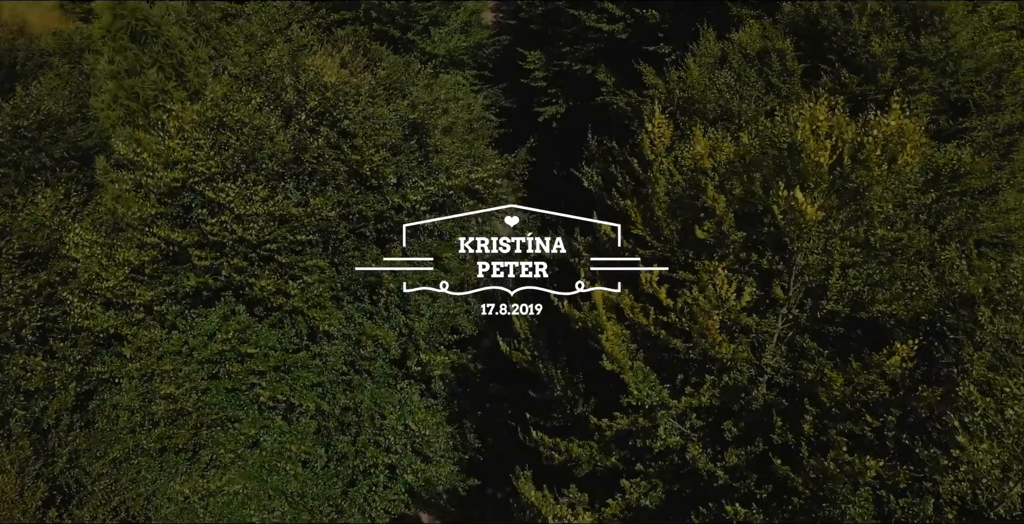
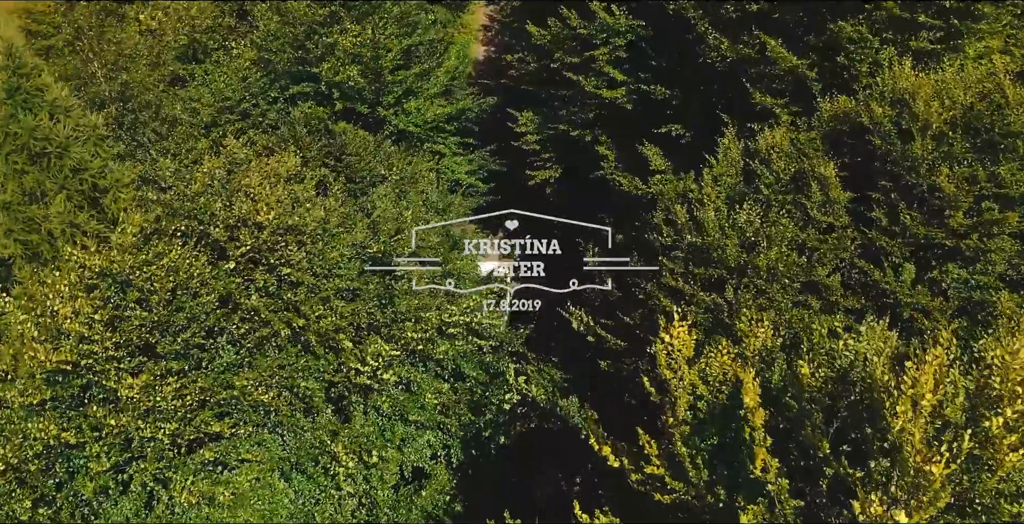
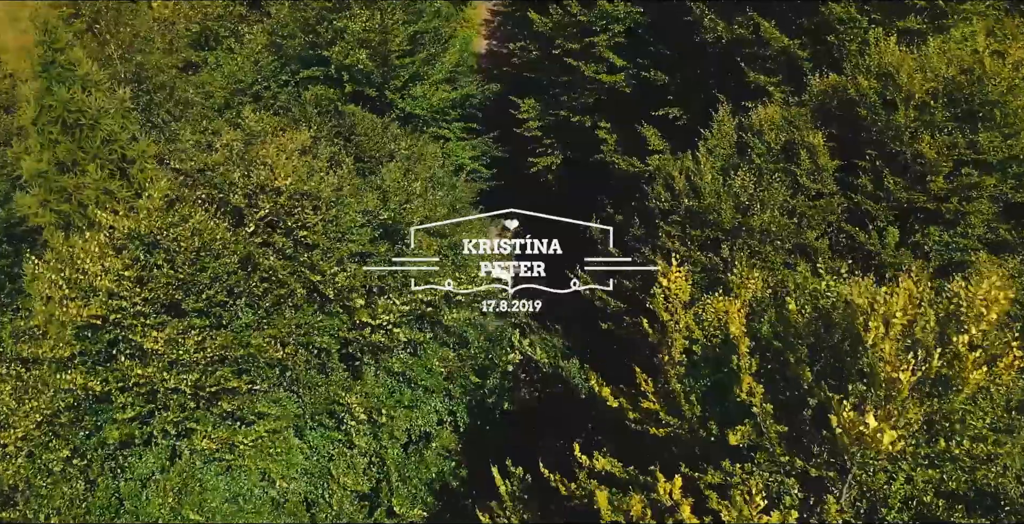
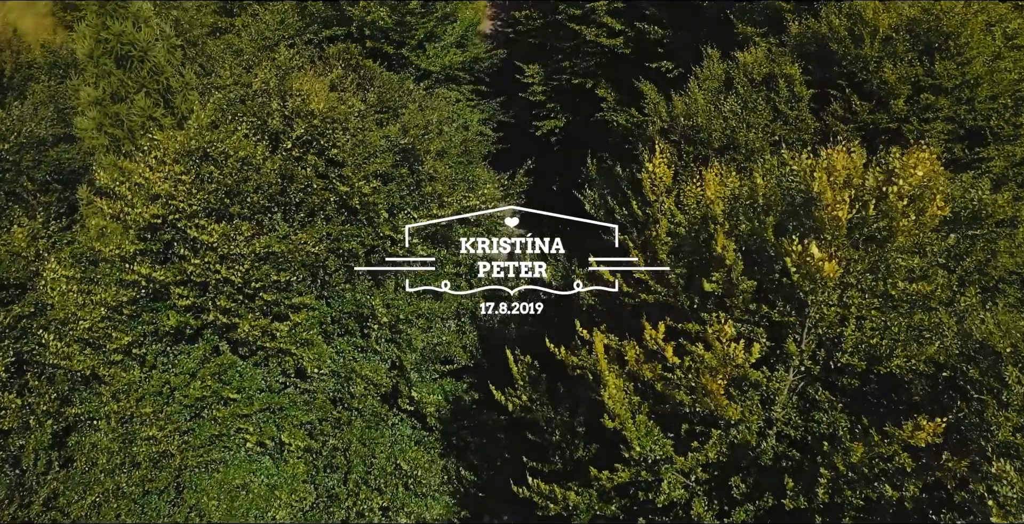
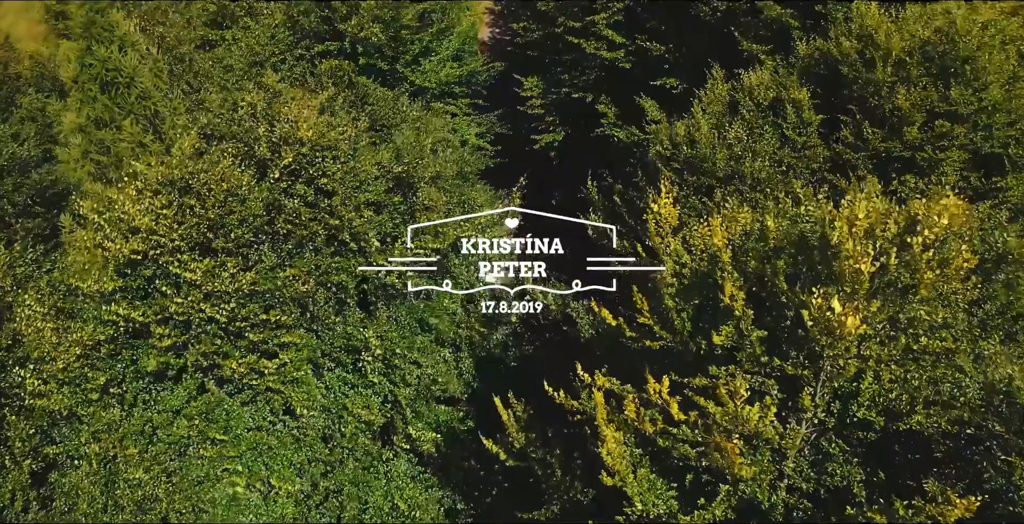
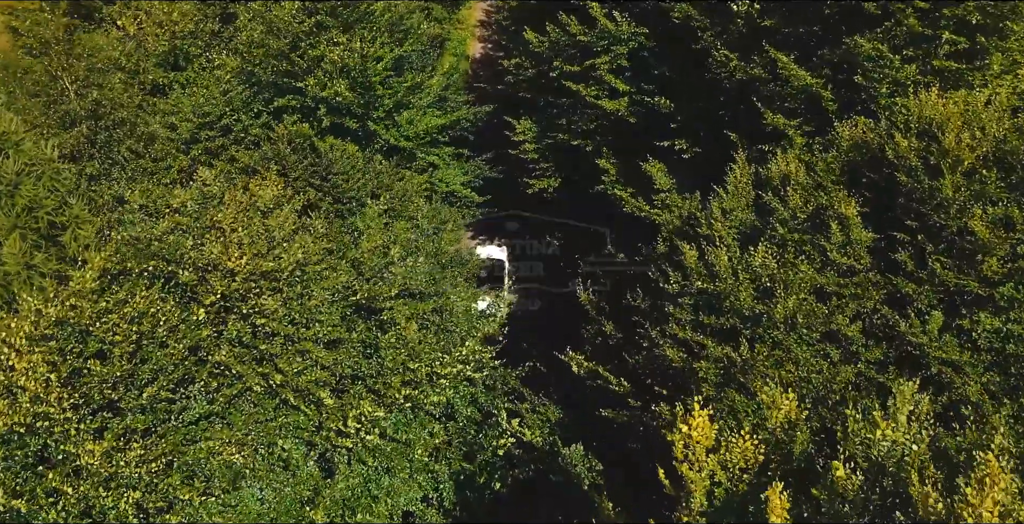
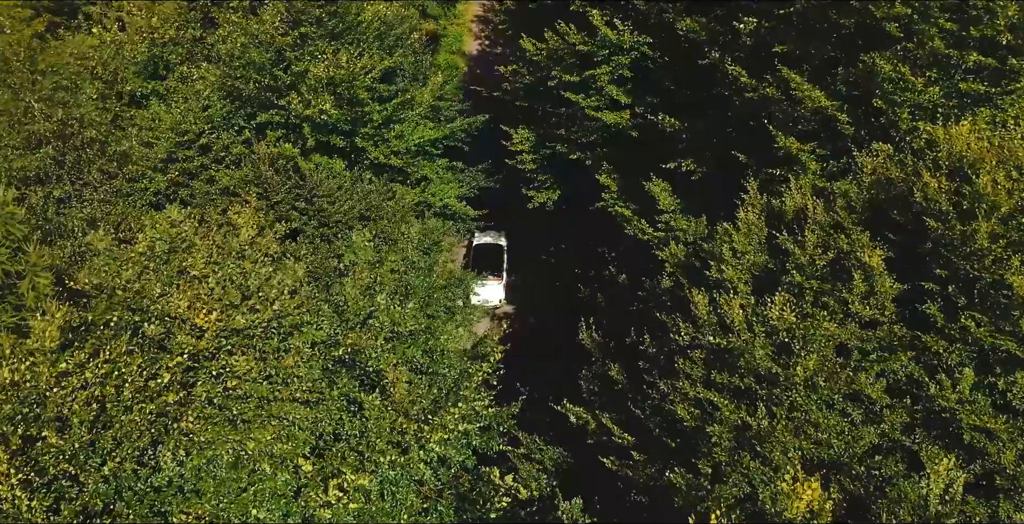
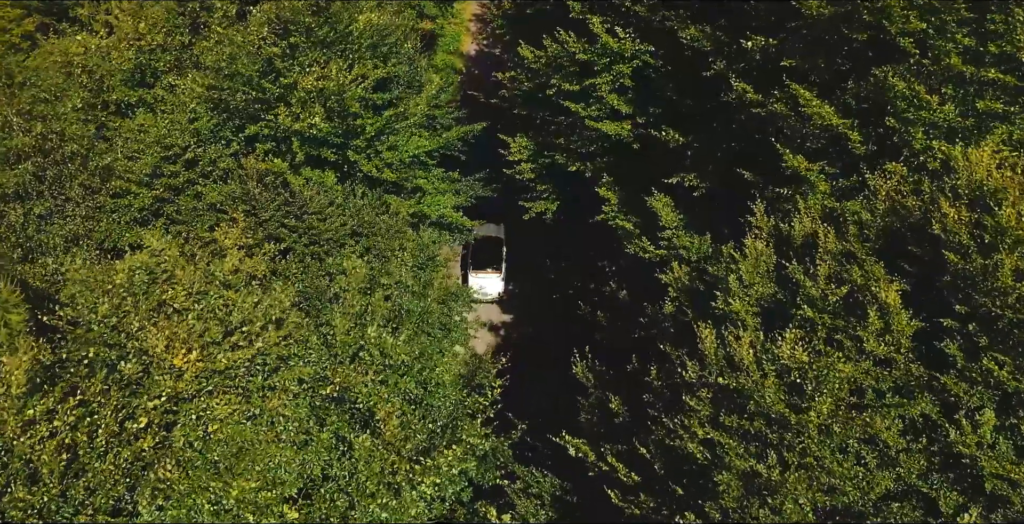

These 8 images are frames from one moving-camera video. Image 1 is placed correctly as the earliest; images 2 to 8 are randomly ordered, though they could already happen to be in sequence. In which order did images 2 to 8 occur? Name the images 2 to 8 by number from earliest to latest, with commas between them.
4, 5, 3, 2, 6, 7, 8
